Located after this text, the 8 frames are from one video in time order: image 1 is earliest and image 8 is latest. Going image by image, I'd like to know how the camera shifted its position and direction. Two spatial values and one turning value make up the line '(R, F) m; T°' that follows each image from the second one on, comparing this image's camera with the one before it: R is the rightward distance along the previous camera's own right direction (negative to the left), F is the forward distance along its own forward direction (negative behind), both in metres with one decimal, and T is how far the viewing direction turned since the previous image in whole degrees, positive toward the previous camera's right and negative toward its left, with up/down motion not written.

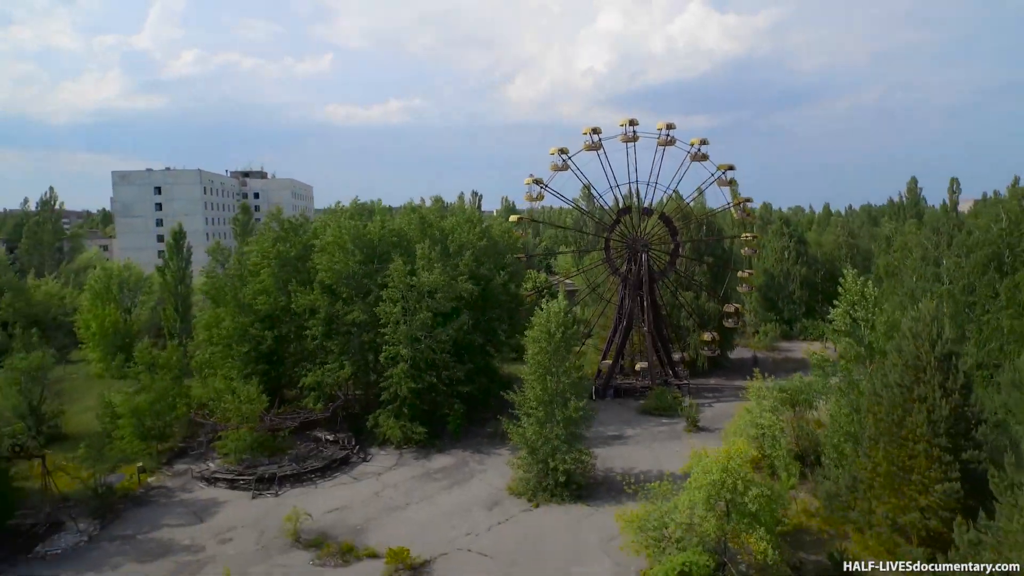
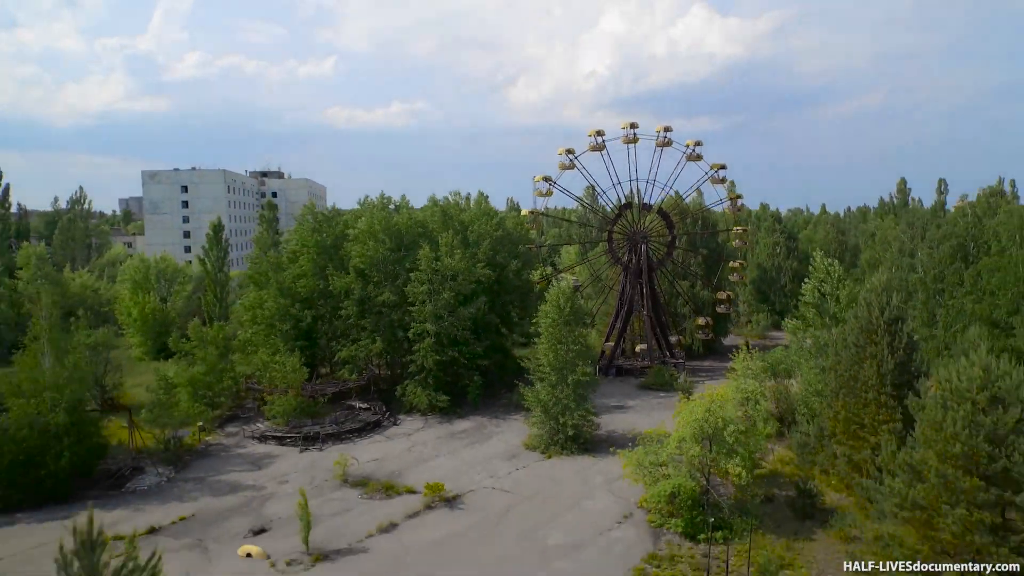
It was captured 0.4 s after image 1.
(-0.4, -3.5) m; 0°
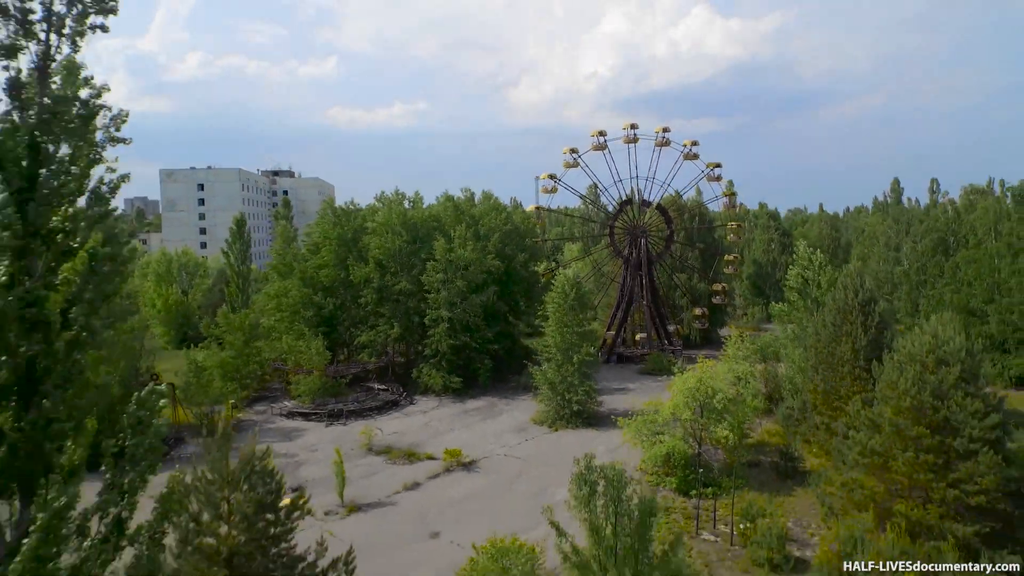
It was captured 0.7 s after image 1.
(-0.3, -2.3) m; 0°
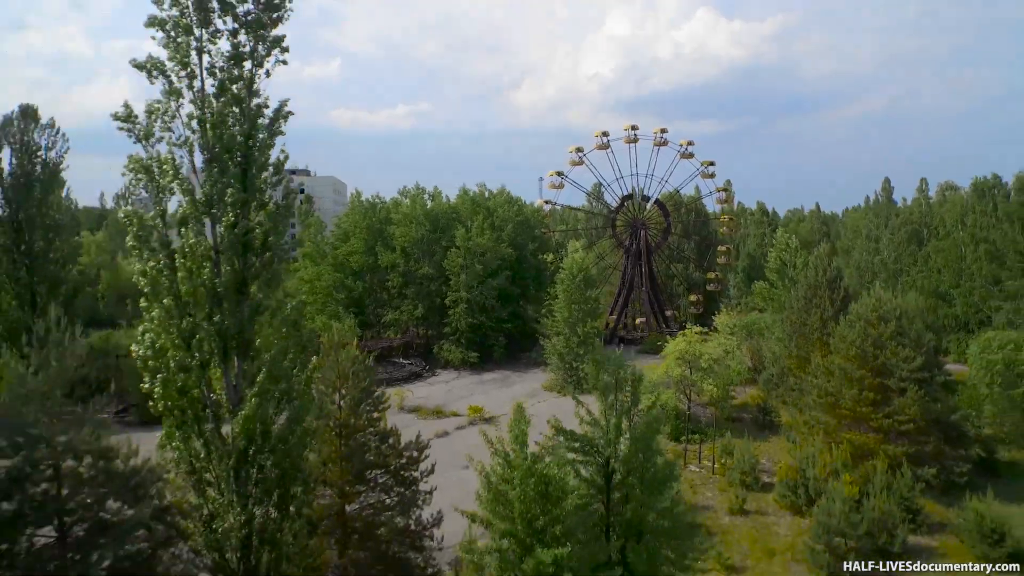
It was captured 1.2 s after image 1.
(-0.4, -3.7) m; 0°
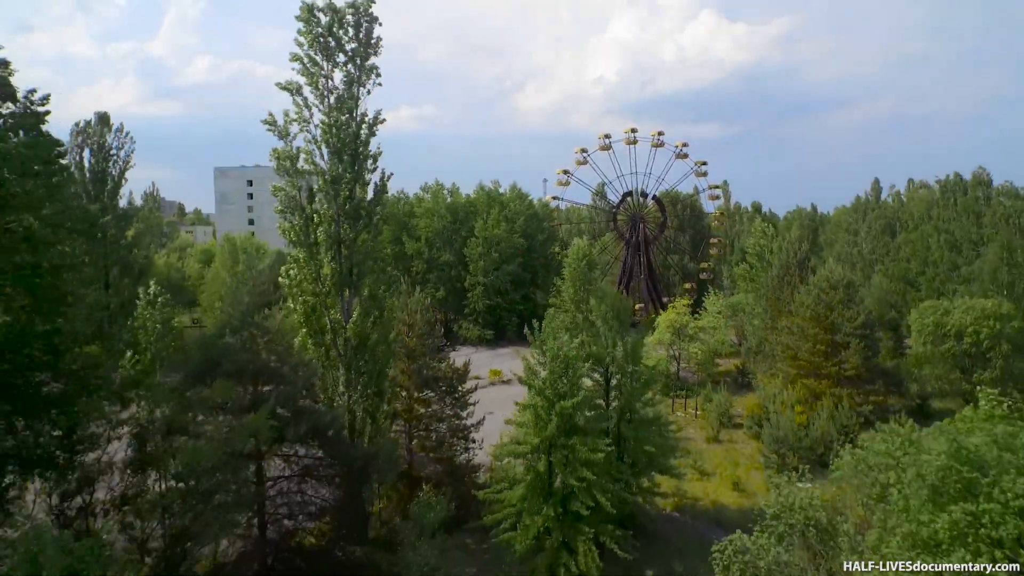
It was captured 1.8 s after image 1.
(-0.4, -4.5) m; 0°
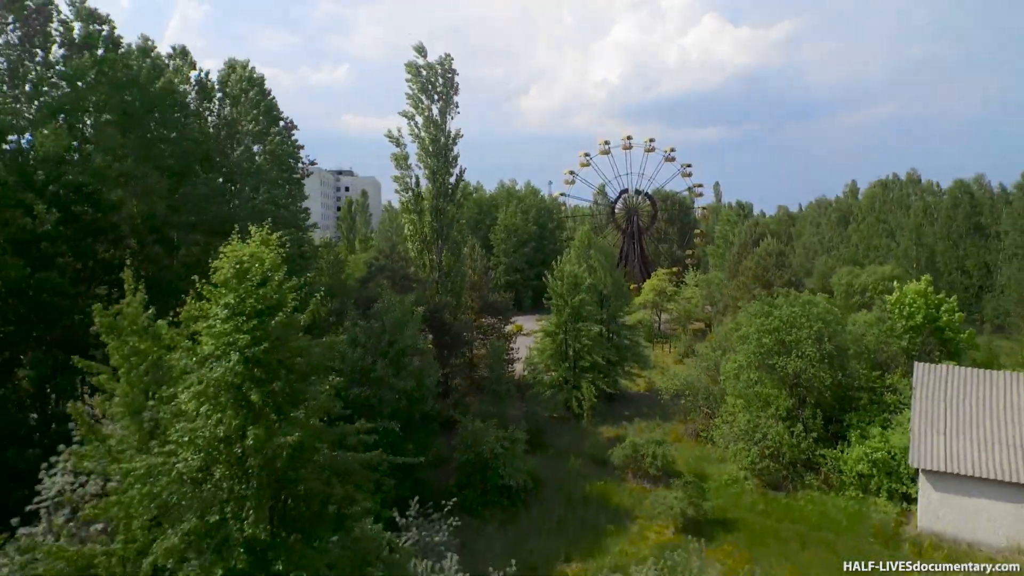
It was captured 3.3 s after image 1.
(-0.7, -8.9) m; 0°
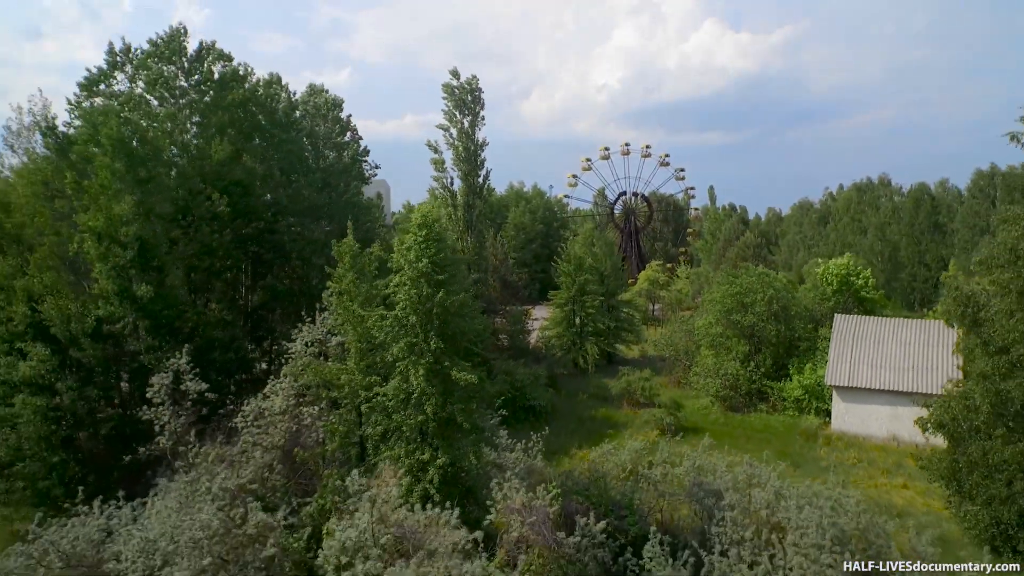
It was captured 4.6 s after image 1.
(-0.5, -5.0) m; 0°
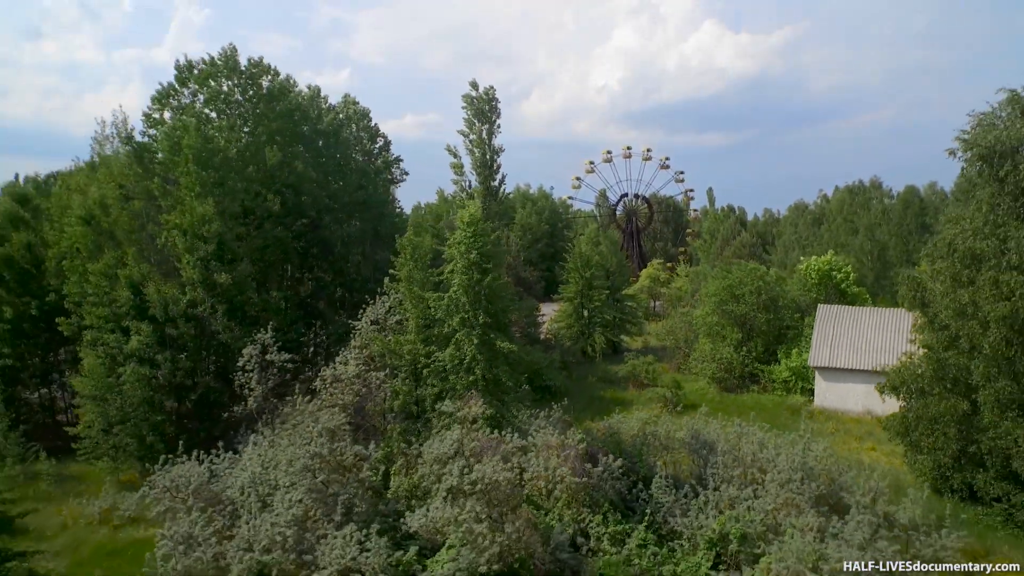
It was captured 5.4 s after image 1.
(-0.4, -2.3) m; 0°
